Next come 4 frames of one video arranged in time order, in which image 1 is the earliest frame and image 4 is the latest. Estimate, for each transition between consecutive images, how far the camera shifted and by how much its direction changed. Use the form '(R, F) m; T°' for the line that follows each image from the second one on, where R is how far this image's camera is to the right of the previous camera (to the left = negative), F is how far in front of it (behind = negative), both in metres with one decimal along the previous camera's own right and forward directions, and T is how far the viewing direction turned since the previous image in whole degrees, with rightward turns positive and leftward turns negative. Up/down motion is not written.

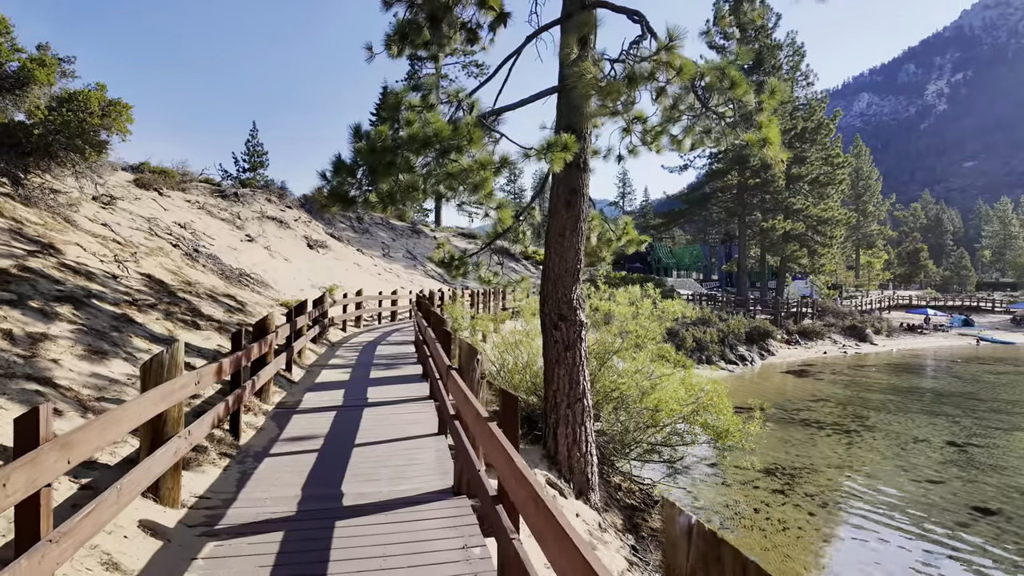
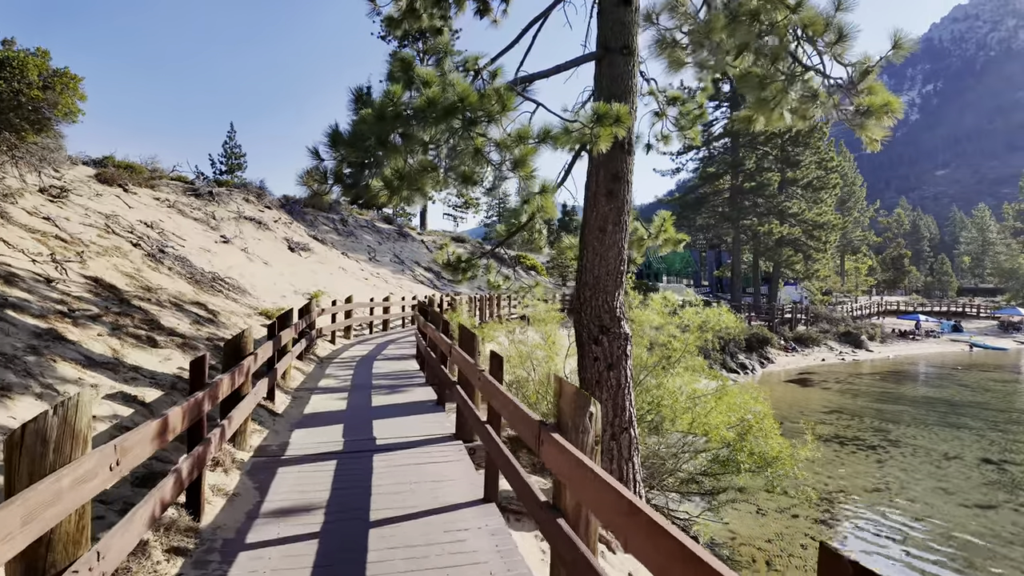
(-0.5, +1.3) m; +2°
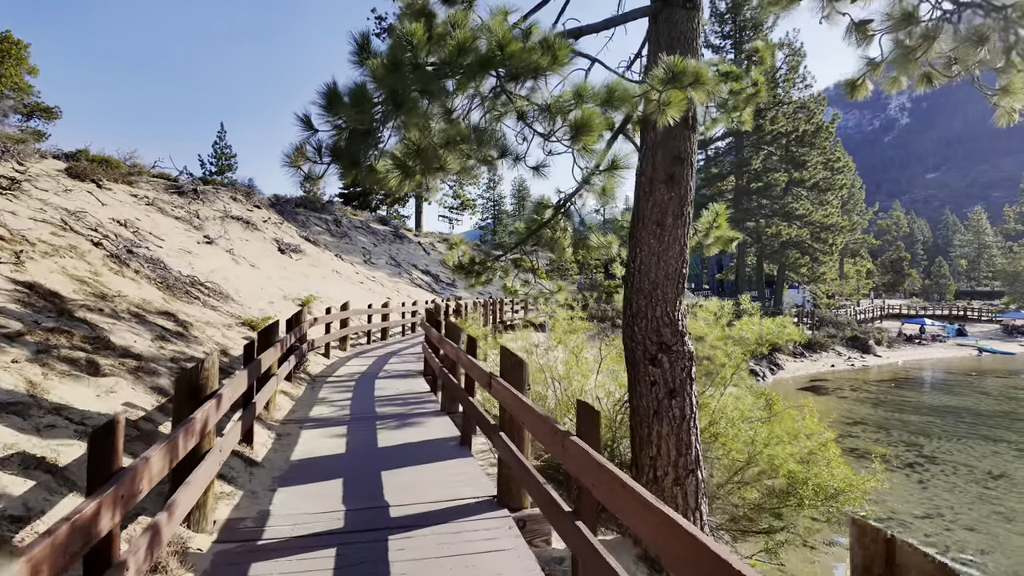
(-0.4, +1.2) m; +1°
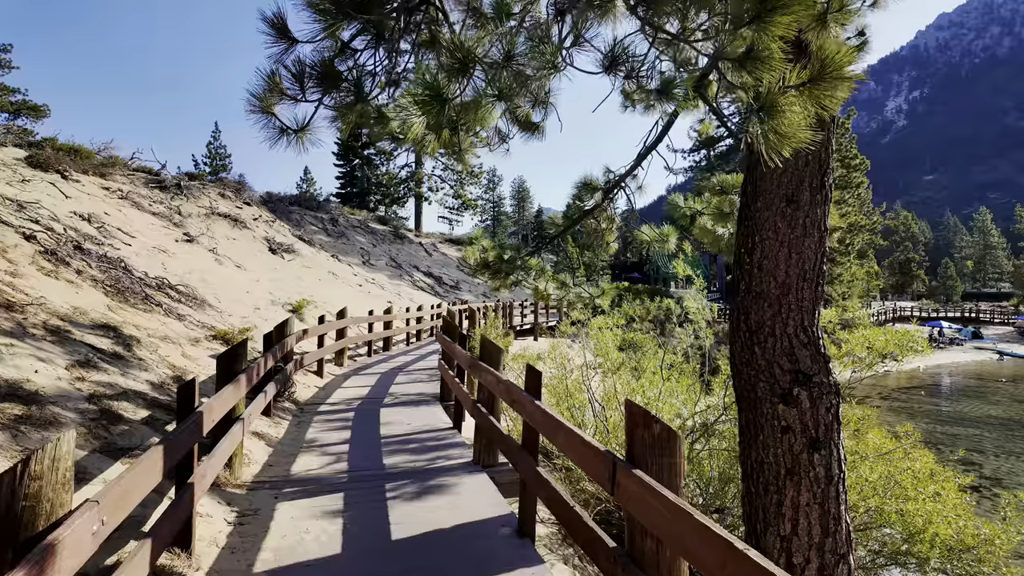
(-0.4, +1.6) m; 0°
